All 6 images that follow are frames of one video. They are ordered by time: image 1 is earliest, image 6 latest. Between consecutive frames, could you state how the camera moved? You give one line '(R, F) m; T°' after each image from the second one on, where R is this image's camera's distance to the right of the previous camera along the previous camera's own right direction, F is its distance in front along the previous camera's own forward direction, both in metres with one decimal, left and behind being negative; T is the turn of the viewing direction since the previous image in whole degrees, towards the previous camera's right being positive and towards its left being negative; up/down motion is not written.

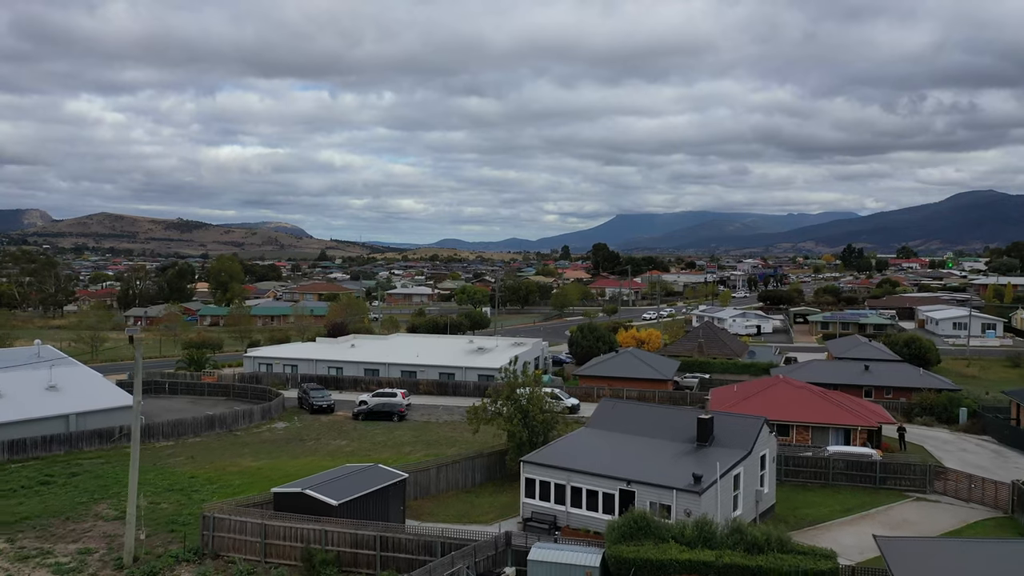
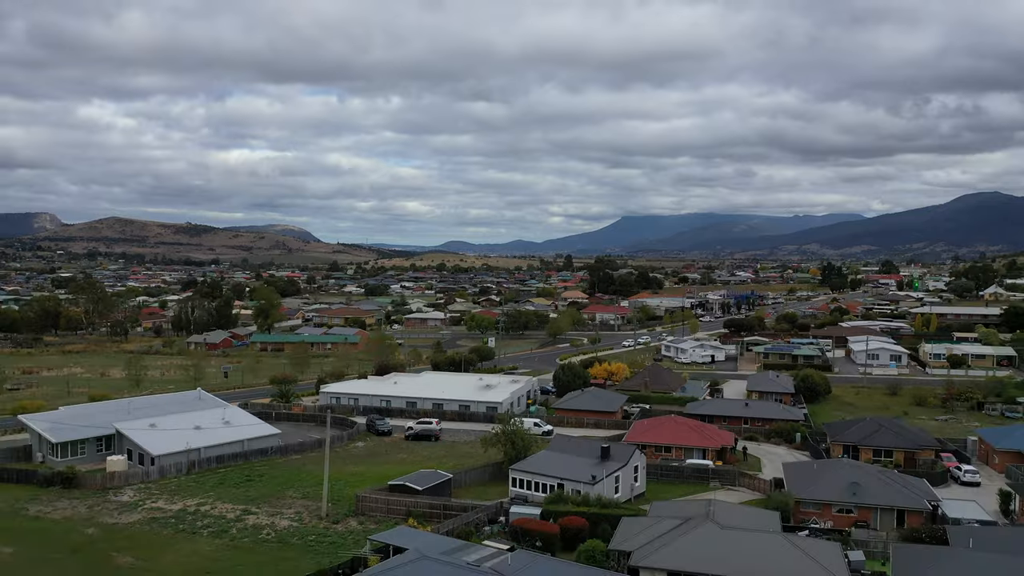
(+0.2, -4.4) m; 0°
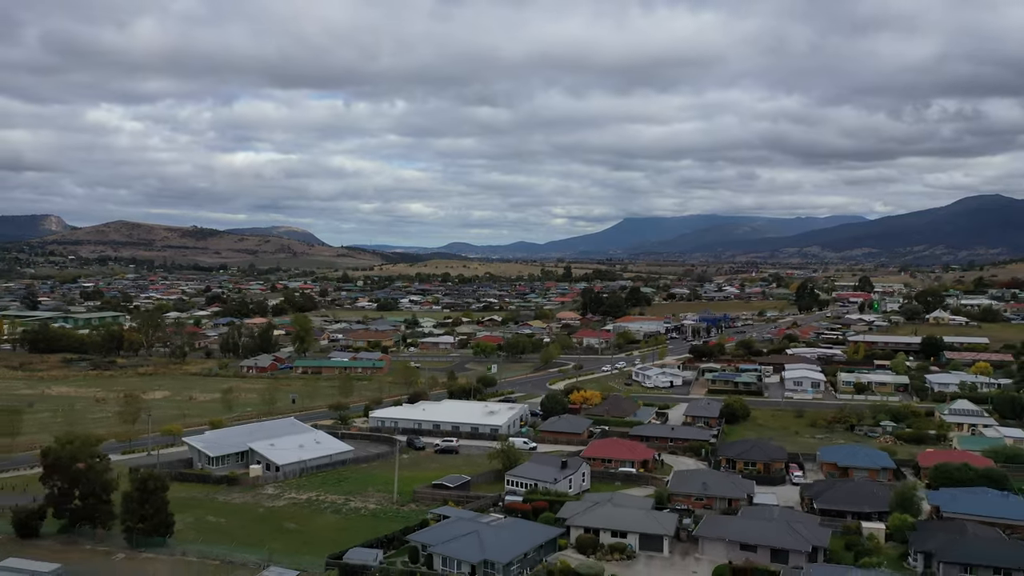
(+0.1, -5.7) m; 0°
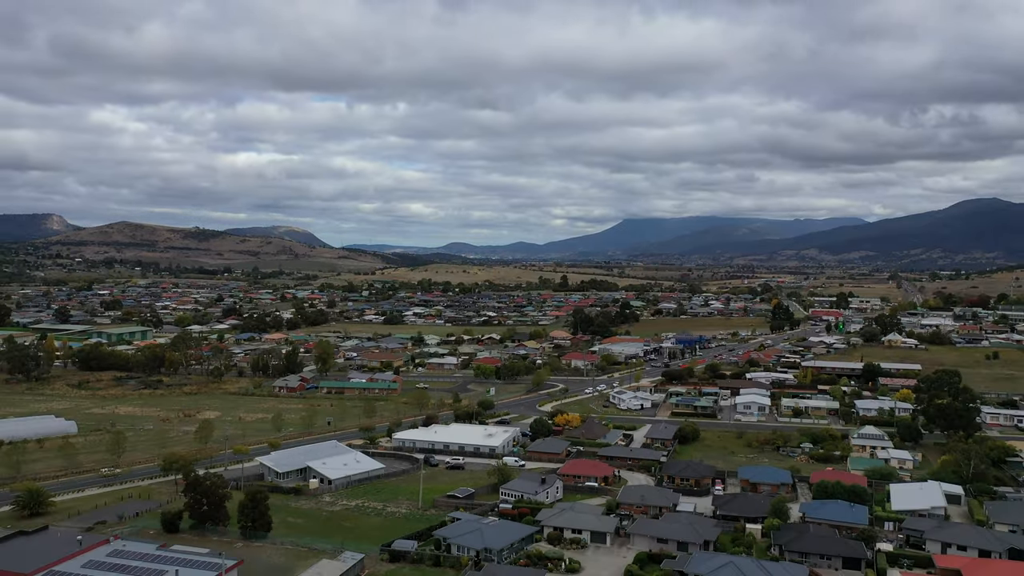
(+0.2, -5.4) m; 0°
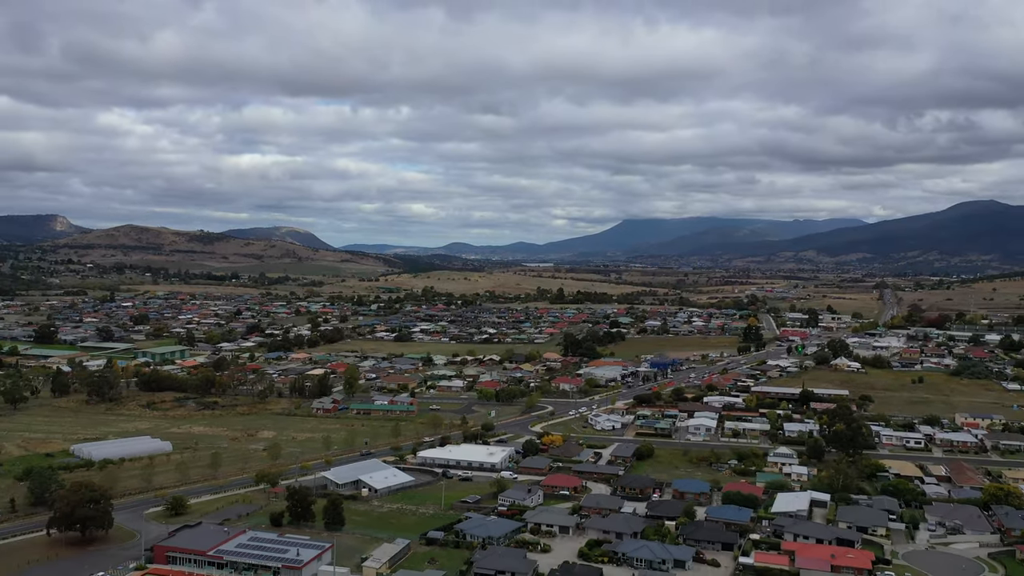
(+0.2, -8.3) m; 0°
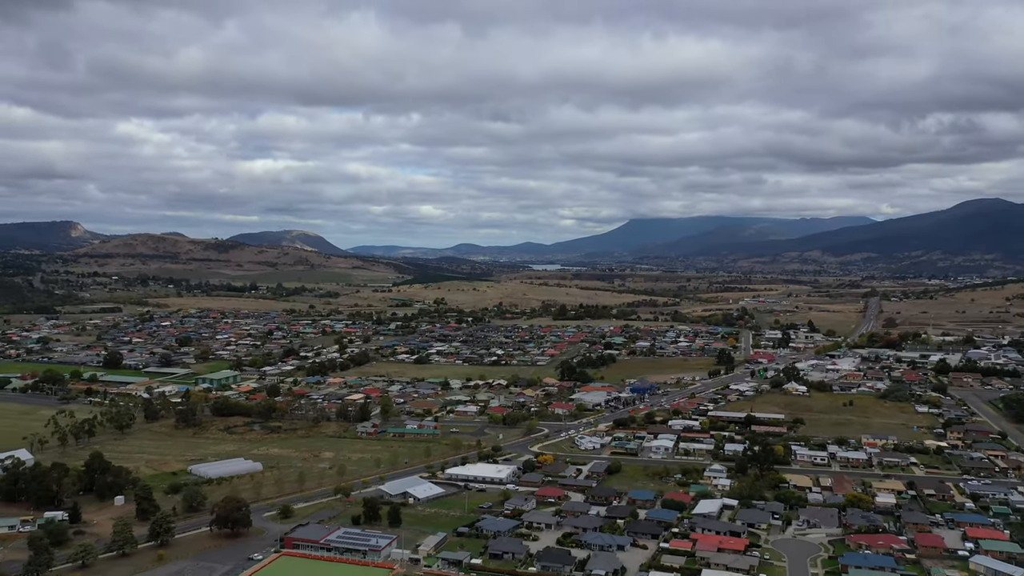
(+0.4, -12.4) m; -1°
